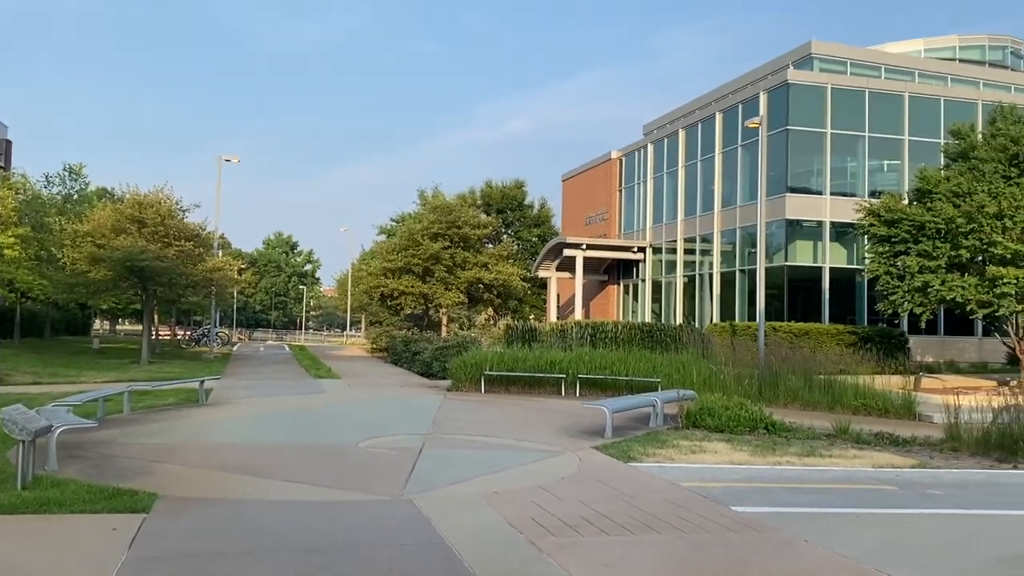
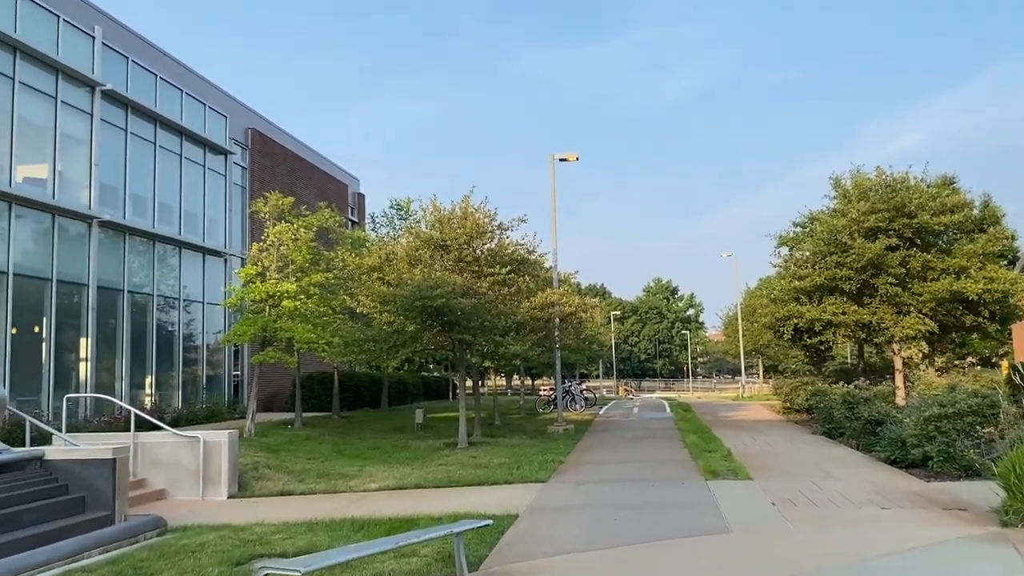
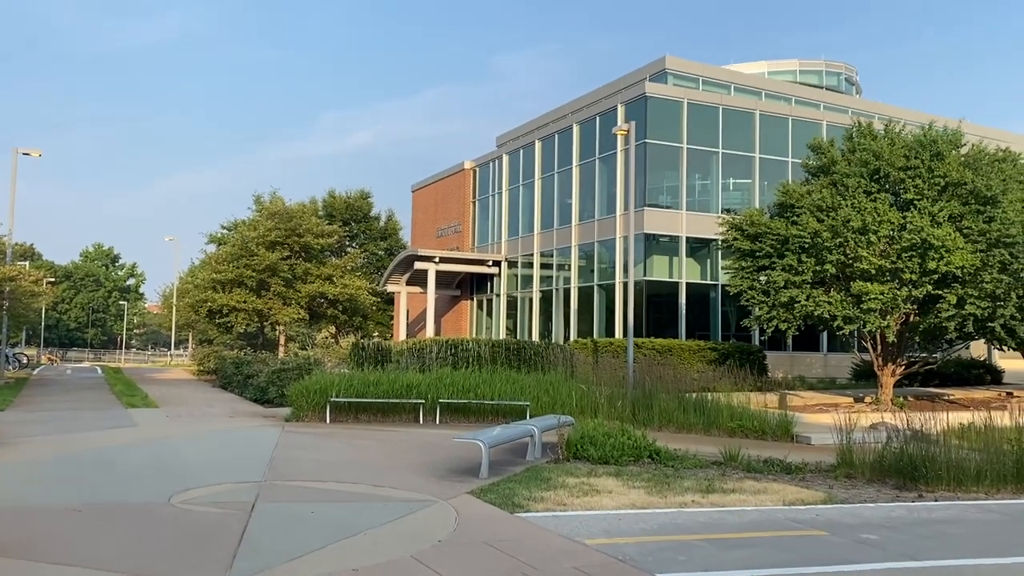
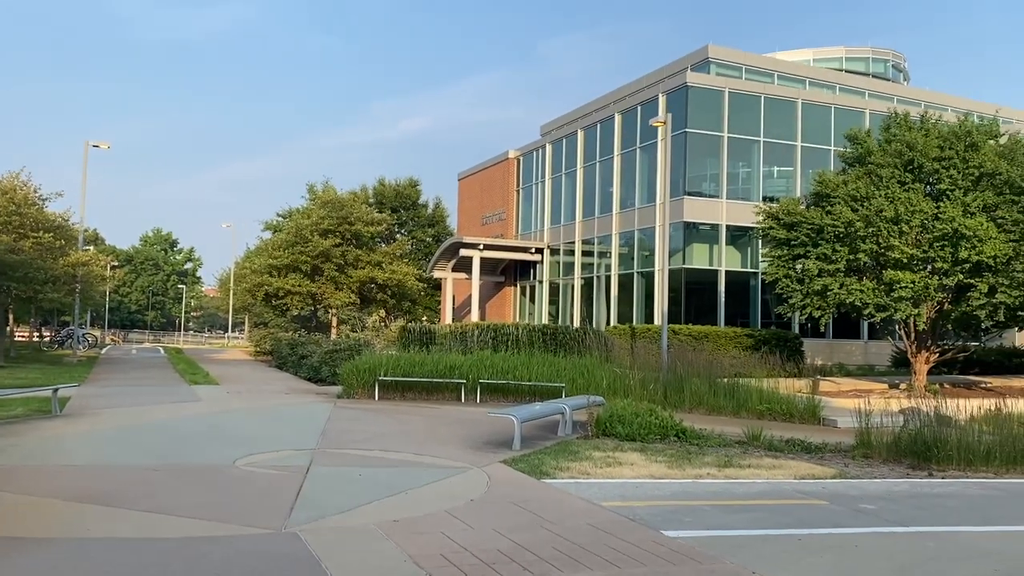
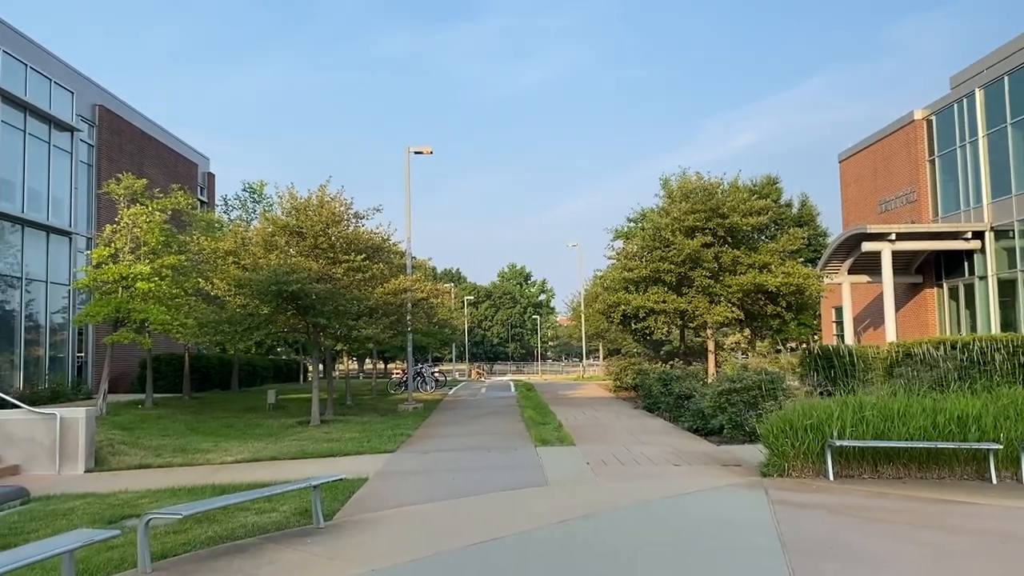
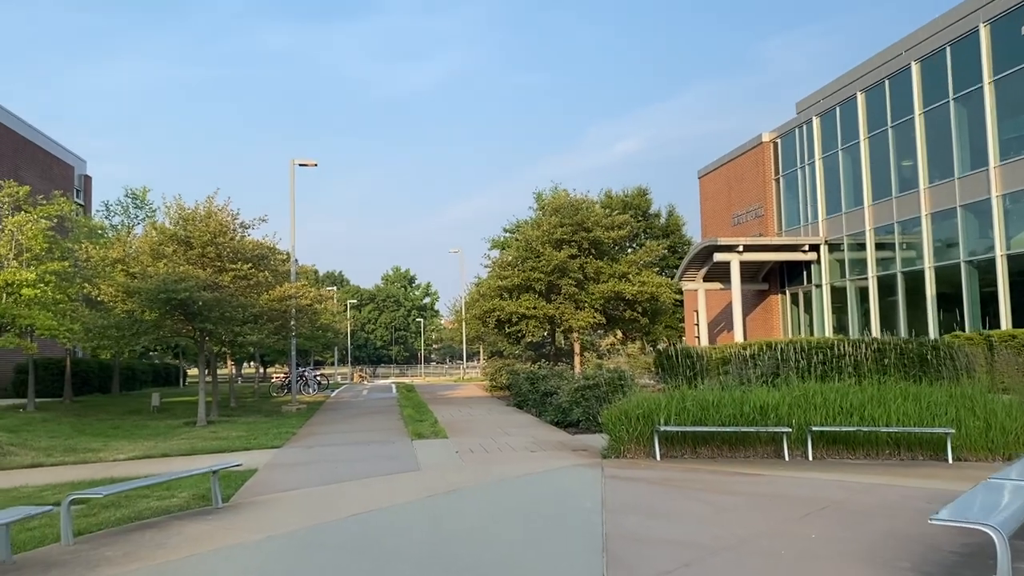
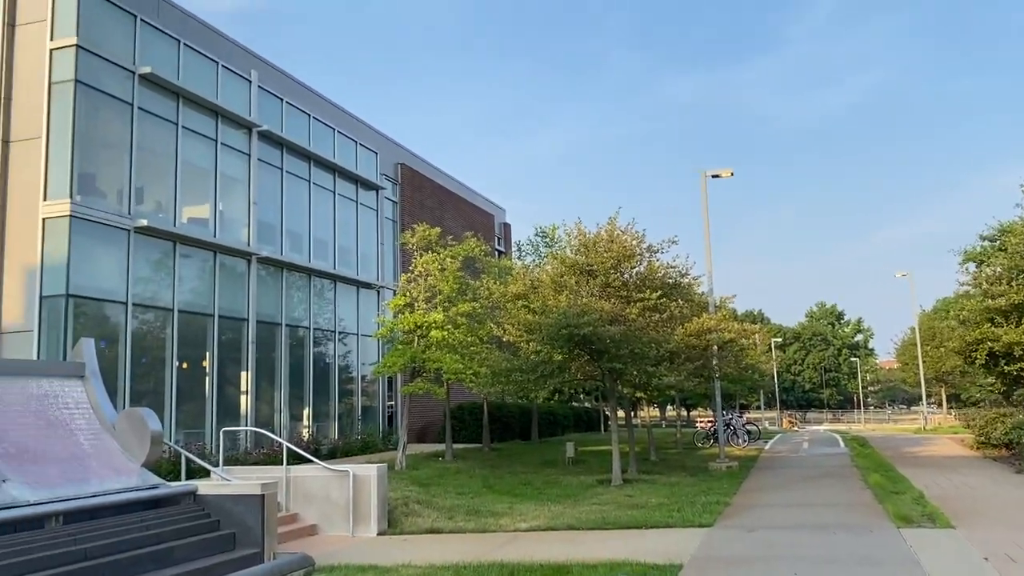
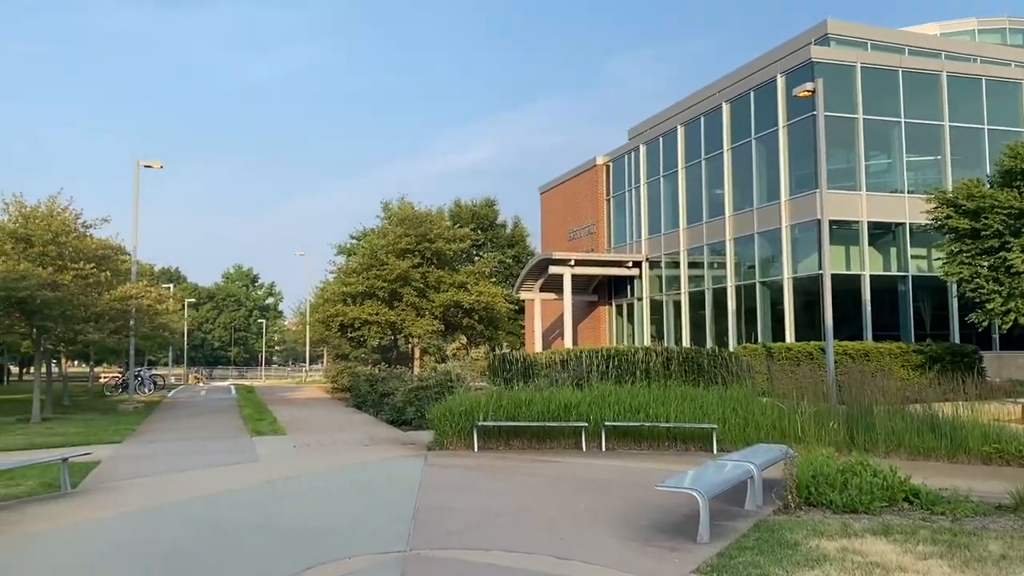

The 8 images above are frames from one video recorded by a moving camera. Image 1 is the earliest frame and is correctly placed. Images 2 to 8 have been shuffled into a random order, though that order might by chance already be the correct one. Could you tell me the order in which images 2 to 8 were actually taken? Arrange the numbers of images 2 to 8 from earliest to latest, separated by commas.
4, 3, 8, 6, 5, 2, 7
